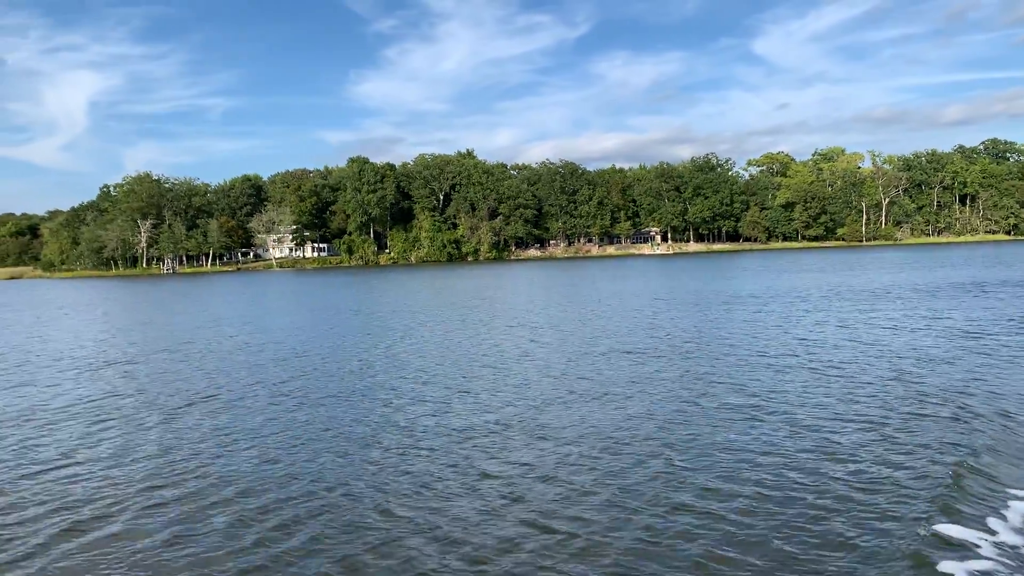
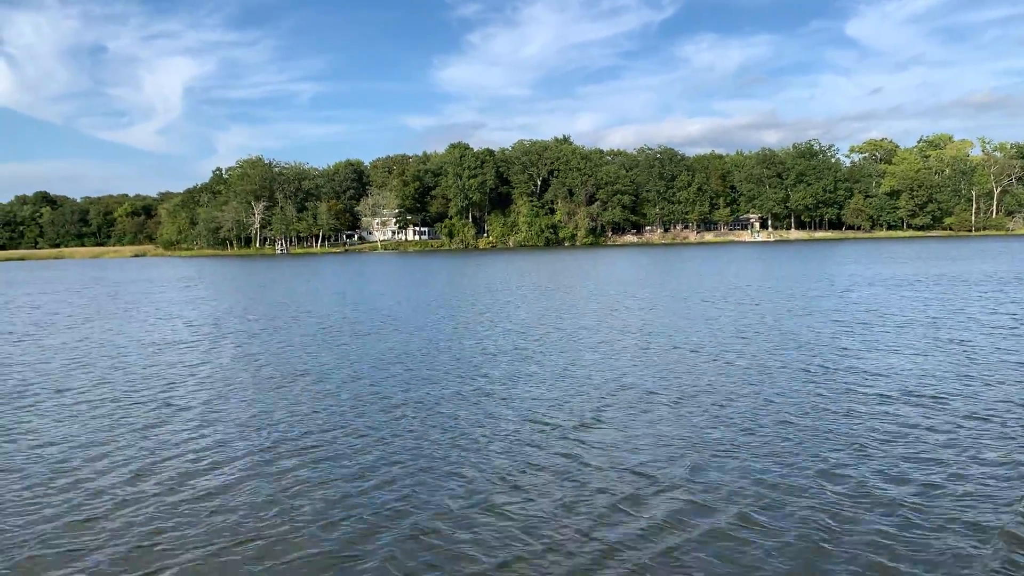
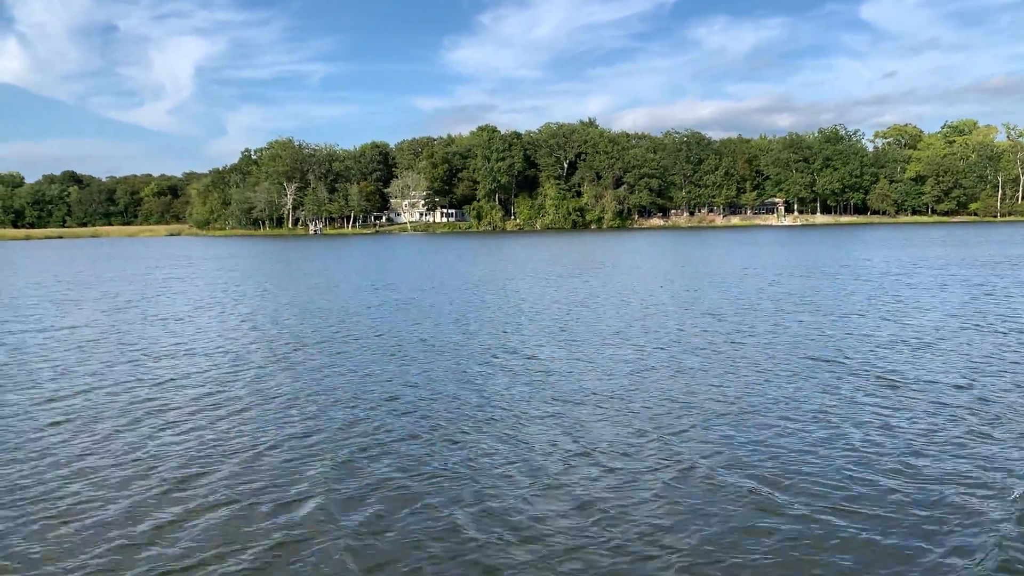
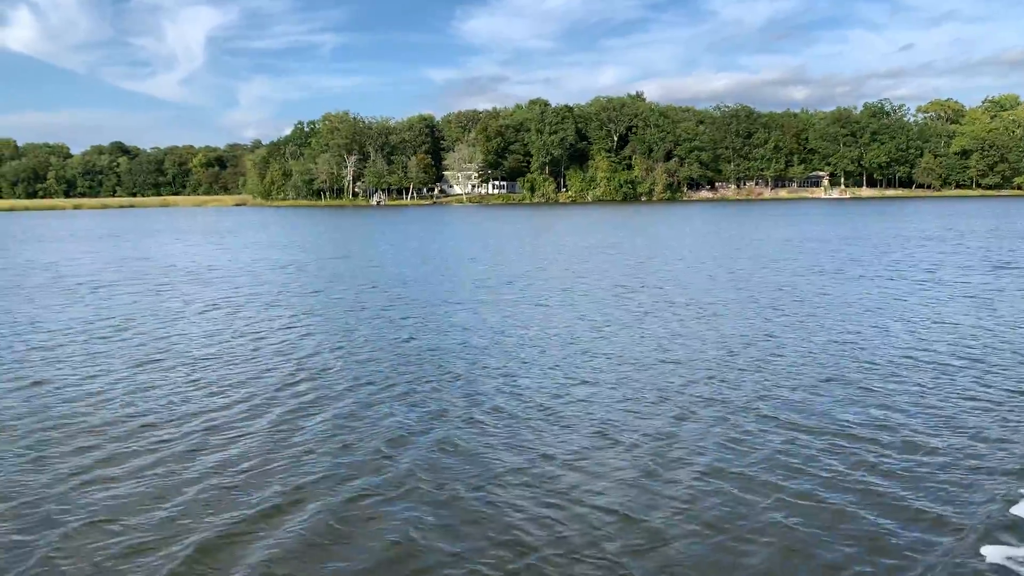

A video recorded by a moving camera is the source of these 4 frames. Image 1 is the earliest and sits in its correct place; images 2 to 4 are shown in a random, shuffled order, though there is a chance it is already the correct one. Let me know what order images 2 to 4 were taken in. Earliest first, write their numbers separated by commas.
2, 3, 4
